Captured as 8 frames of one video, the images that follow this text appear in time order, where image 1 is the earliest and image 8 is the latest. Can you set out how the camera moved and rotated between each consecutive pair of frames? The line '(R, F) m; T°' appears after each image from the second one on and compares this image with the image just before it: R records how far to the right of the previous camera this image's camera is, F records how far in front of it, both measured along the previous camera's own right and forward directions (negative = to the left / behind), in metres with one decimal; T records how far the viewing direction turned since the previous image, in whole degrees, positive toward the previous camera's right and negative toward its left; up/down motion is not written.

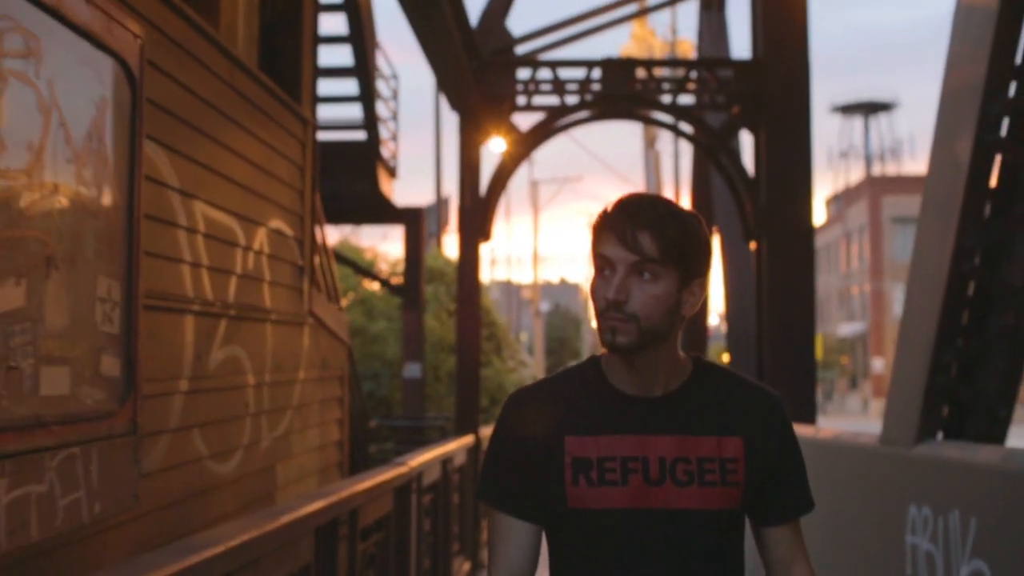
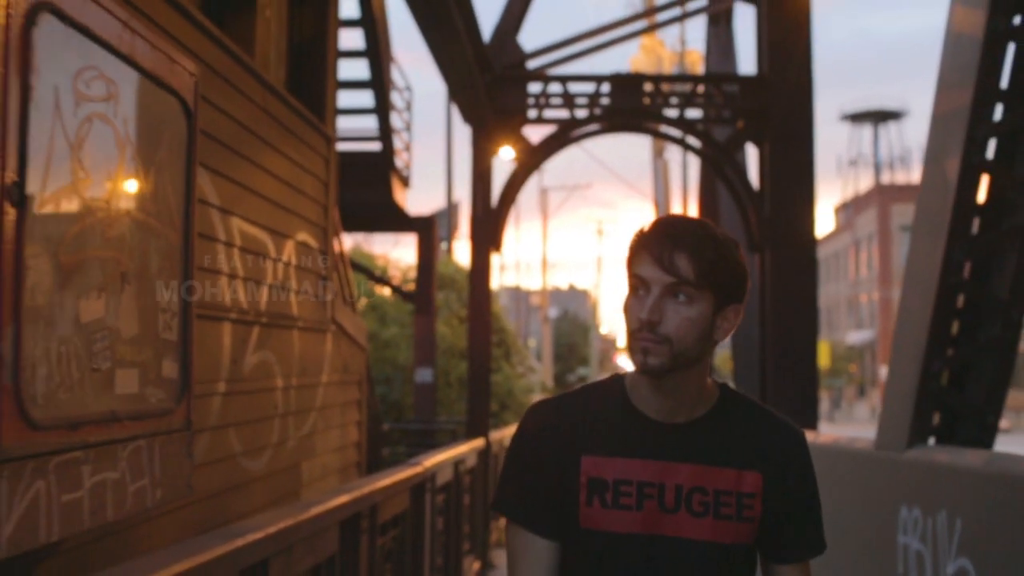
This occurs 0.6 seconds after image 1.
(0.0, -0.3) m; 0°
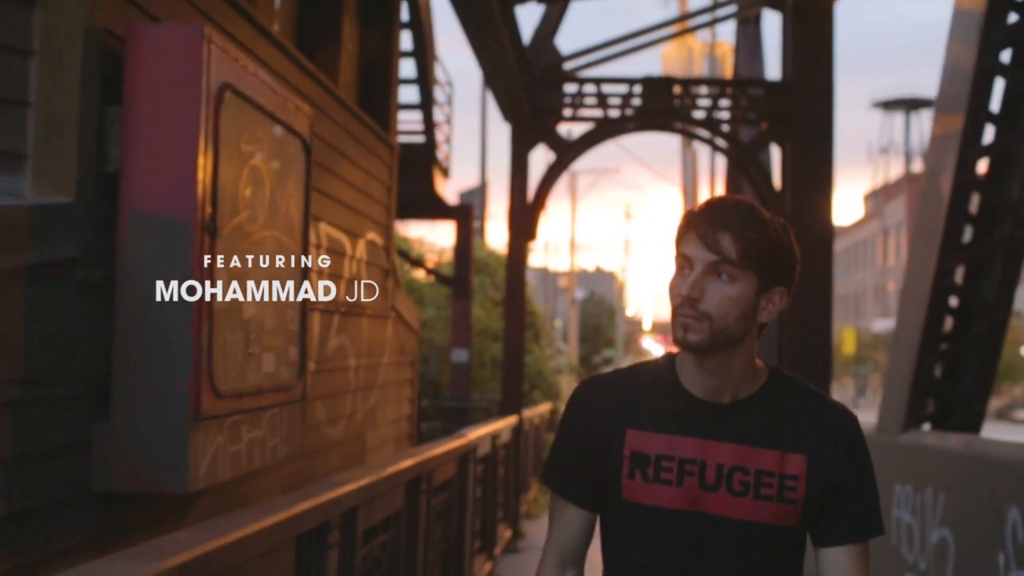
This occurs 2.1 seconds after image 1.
(-0.1, -0.8) m; -1°
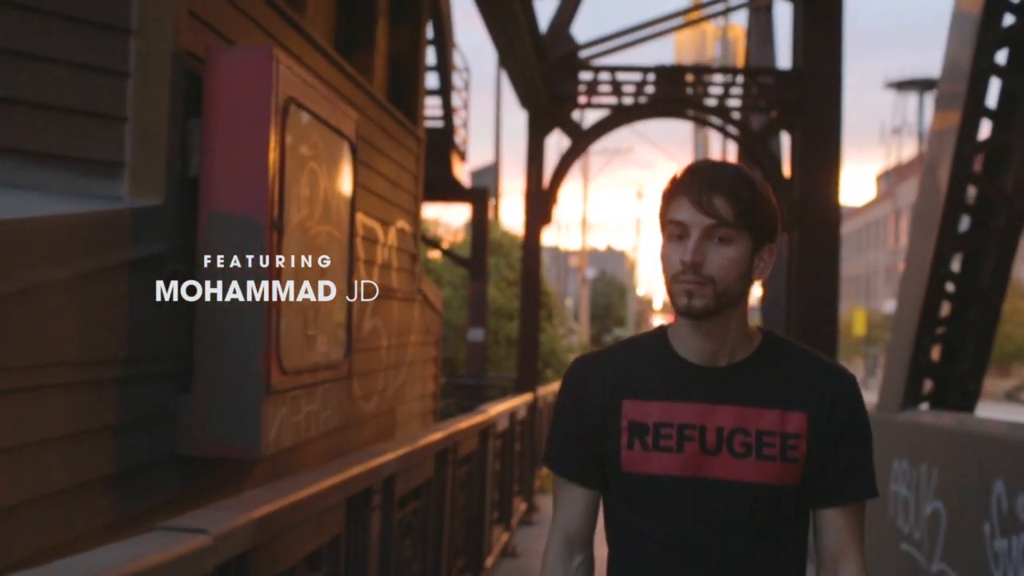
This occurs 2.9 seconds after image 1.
(-0.1, -0.4) m; -1°
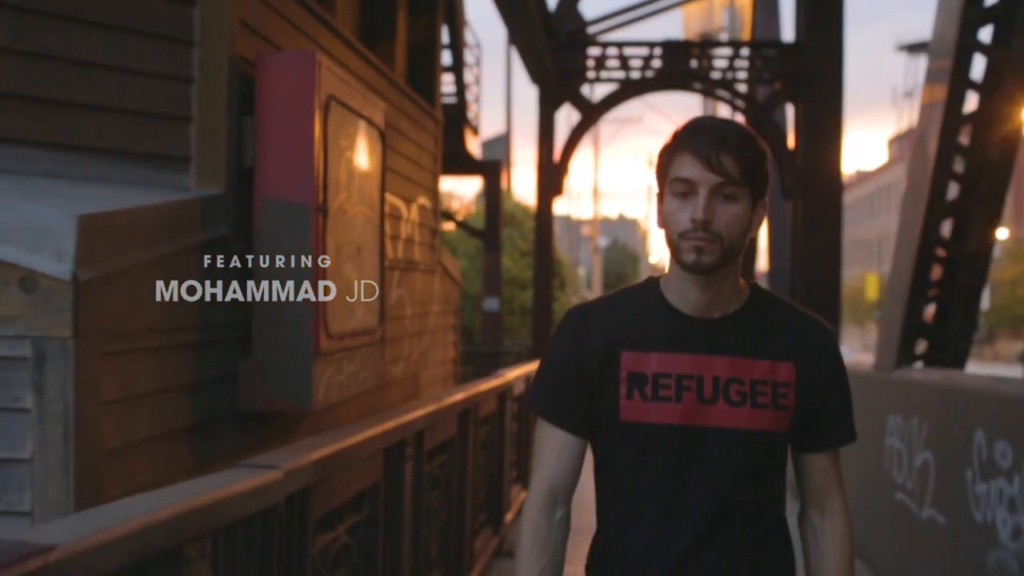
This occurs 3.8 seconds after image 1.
(0.0, -0.5) m; -1°
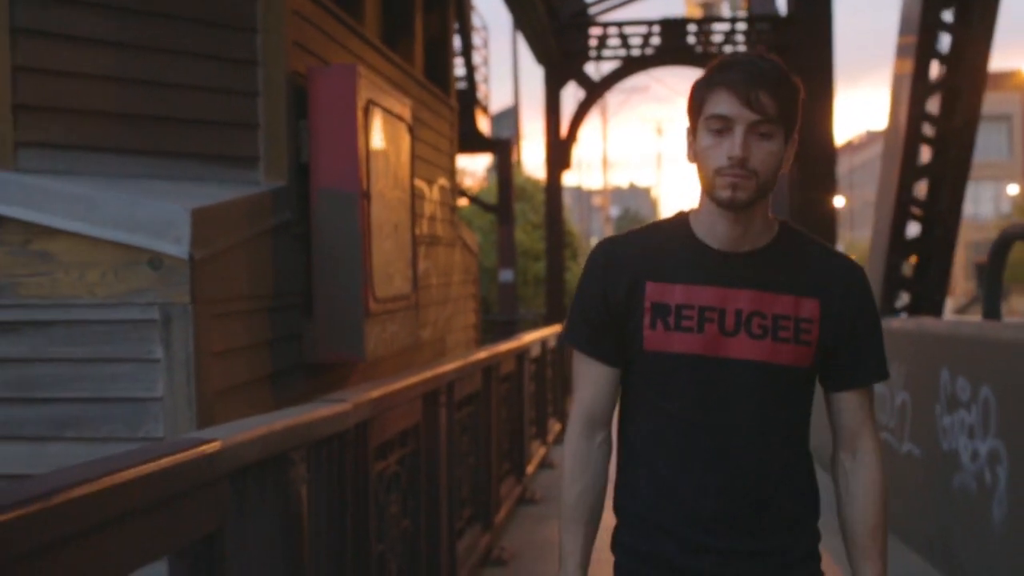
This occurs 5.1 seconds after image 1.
(0.0, -0.8) m; -1°
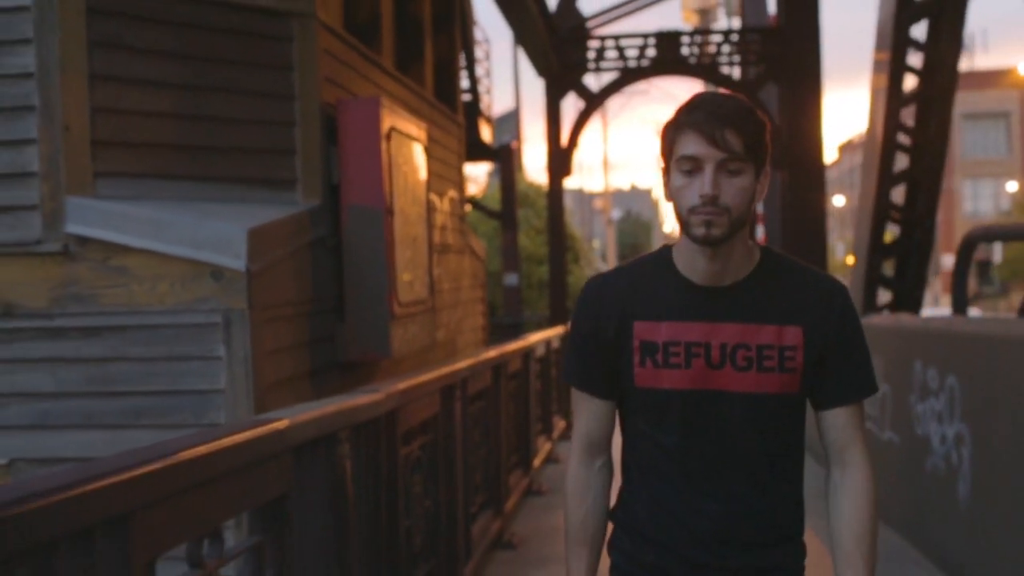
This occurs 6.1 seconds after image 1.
(0.0, -0.6) m; 0°
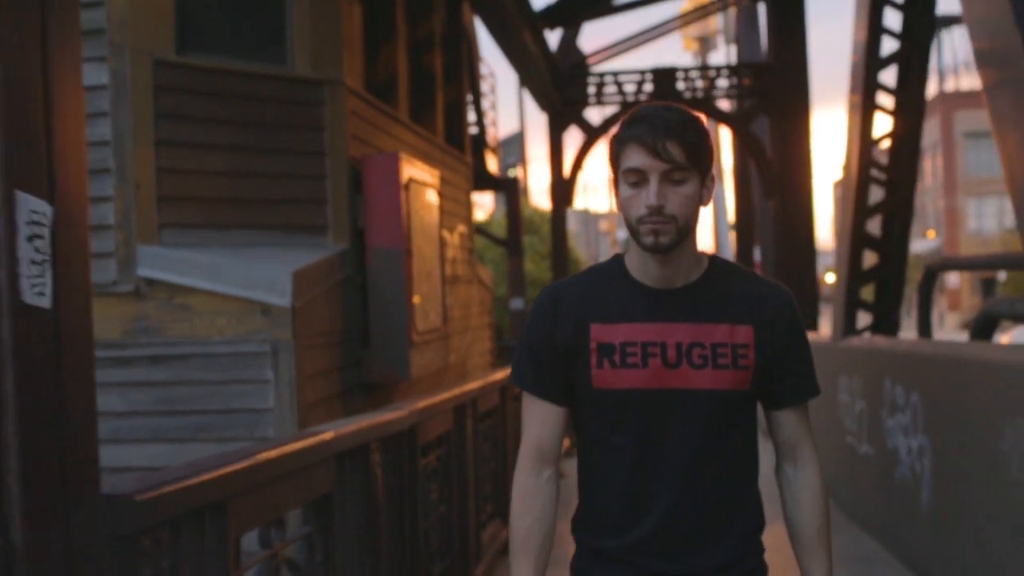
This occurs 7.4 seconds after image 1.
(0.0, -0.7) m; 0°
